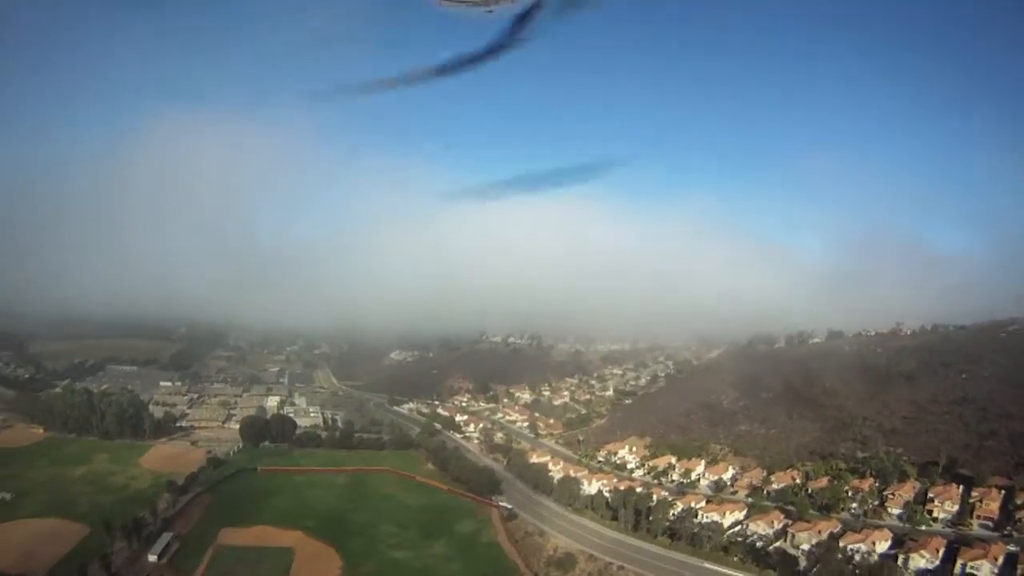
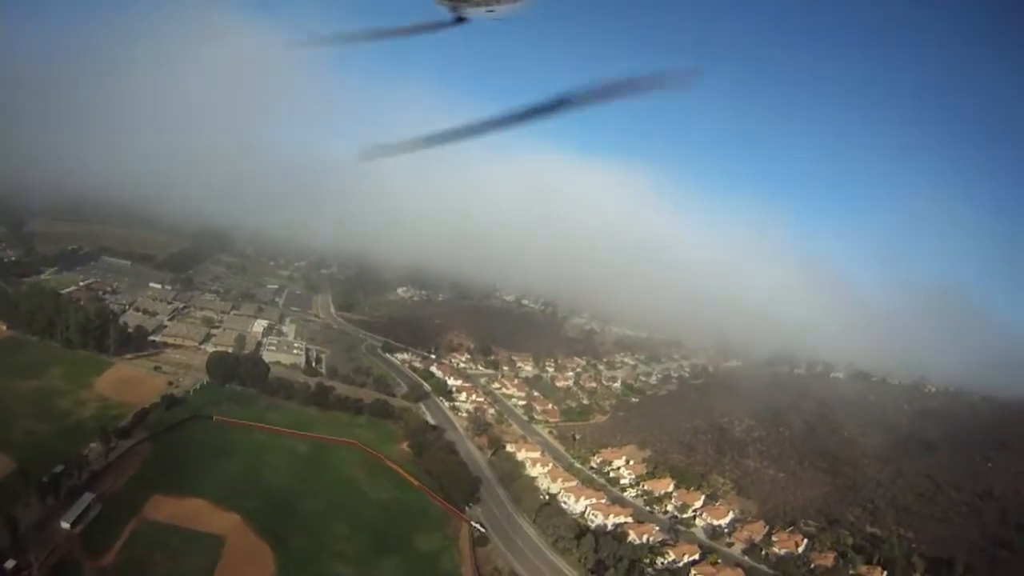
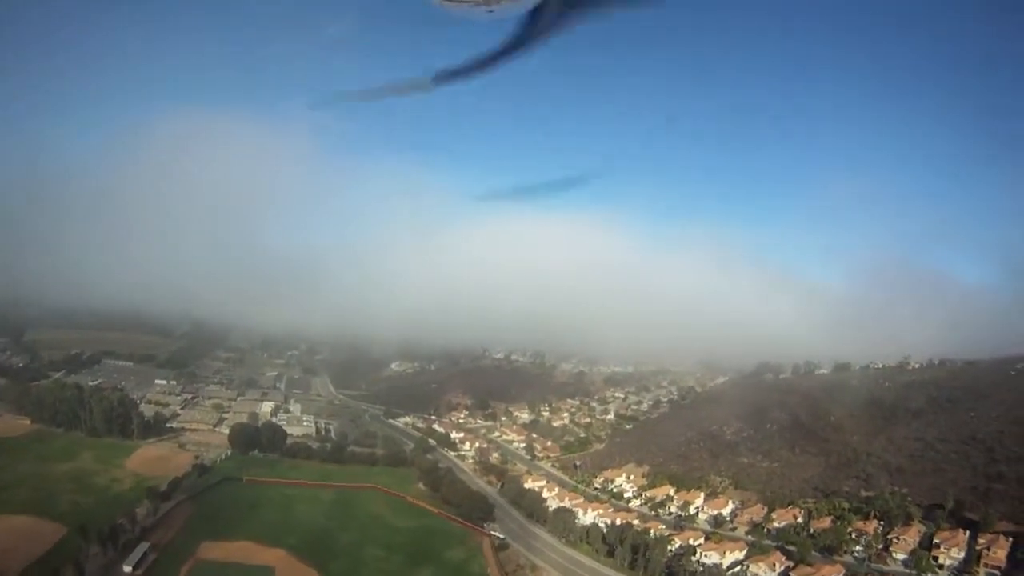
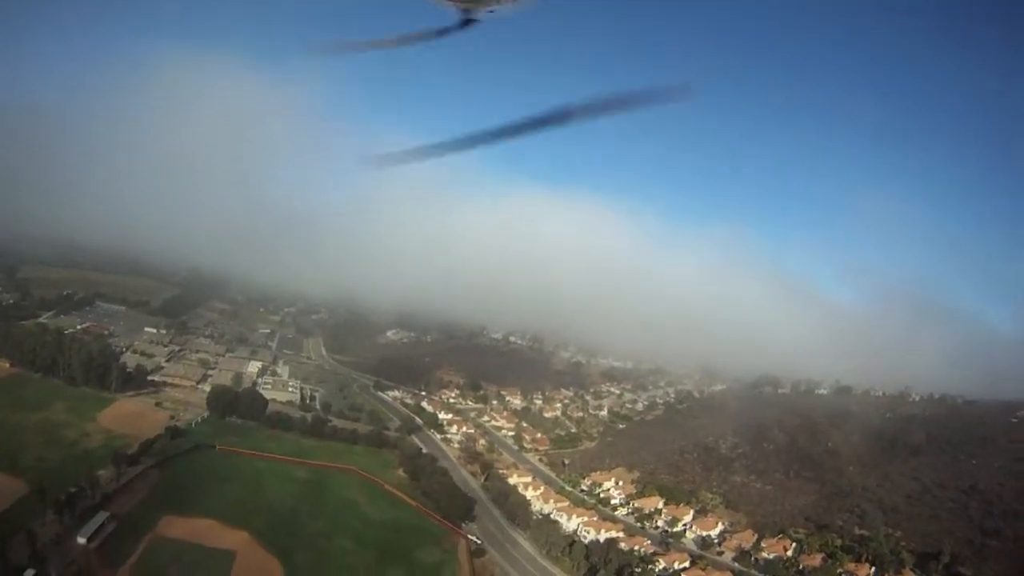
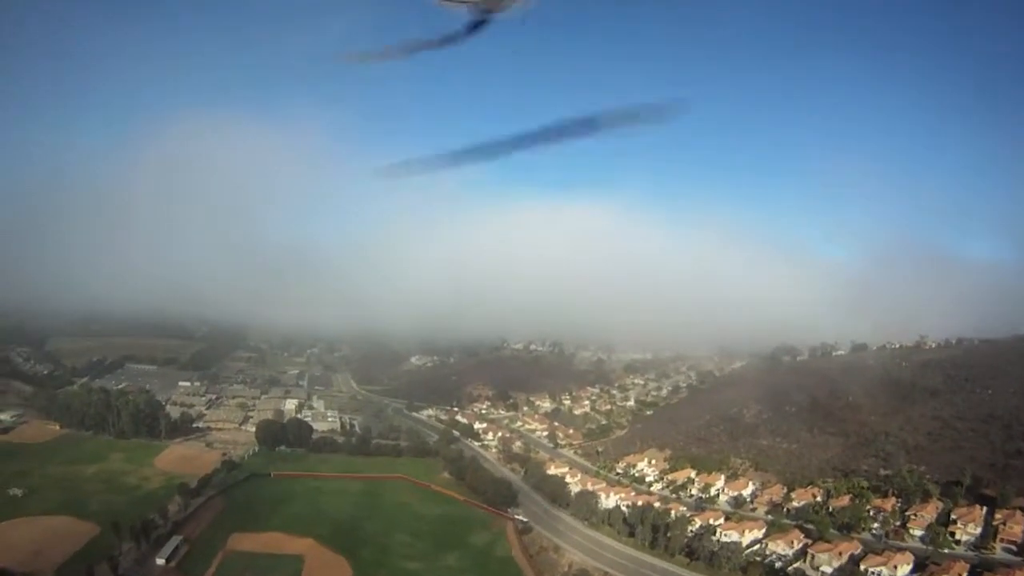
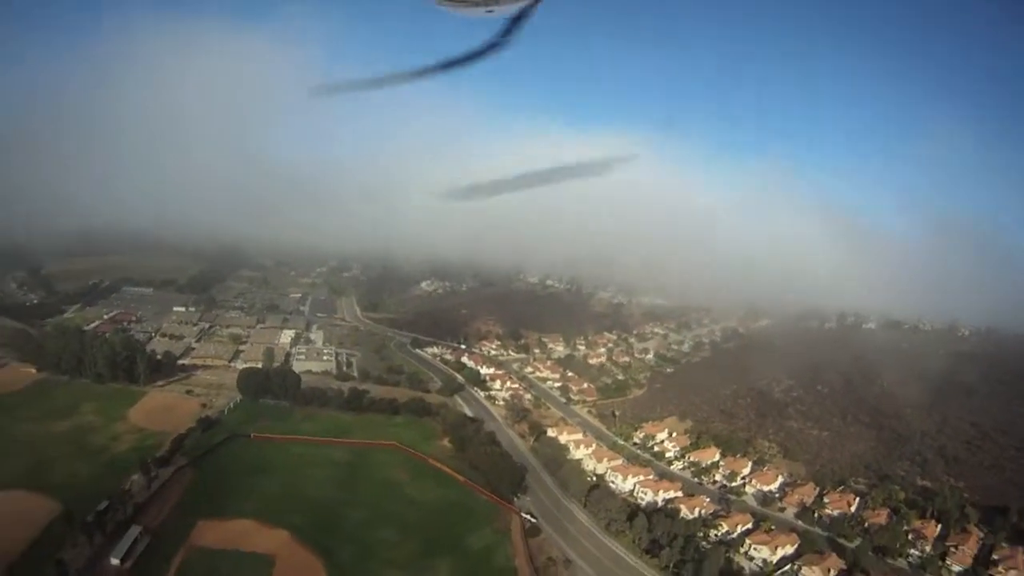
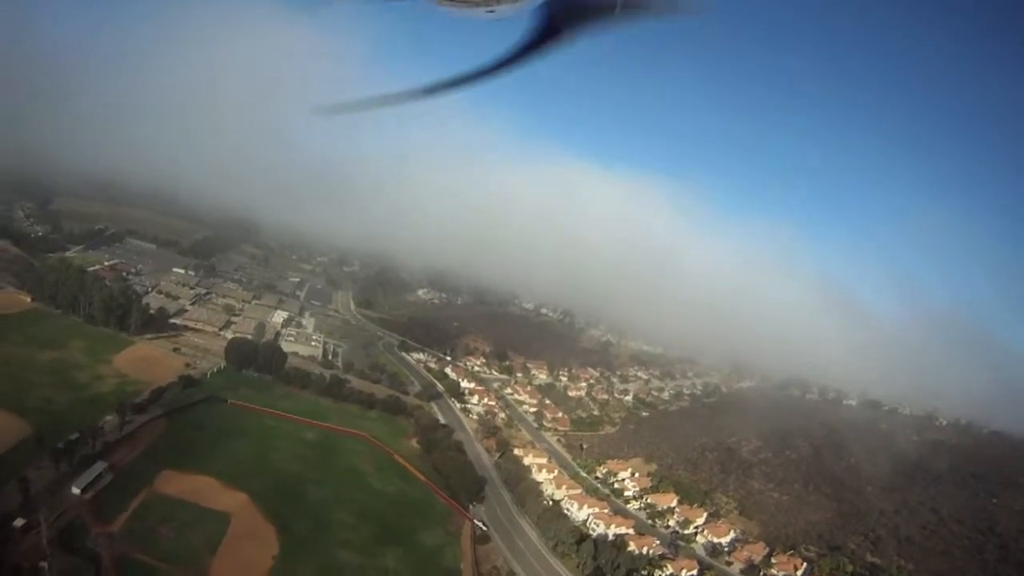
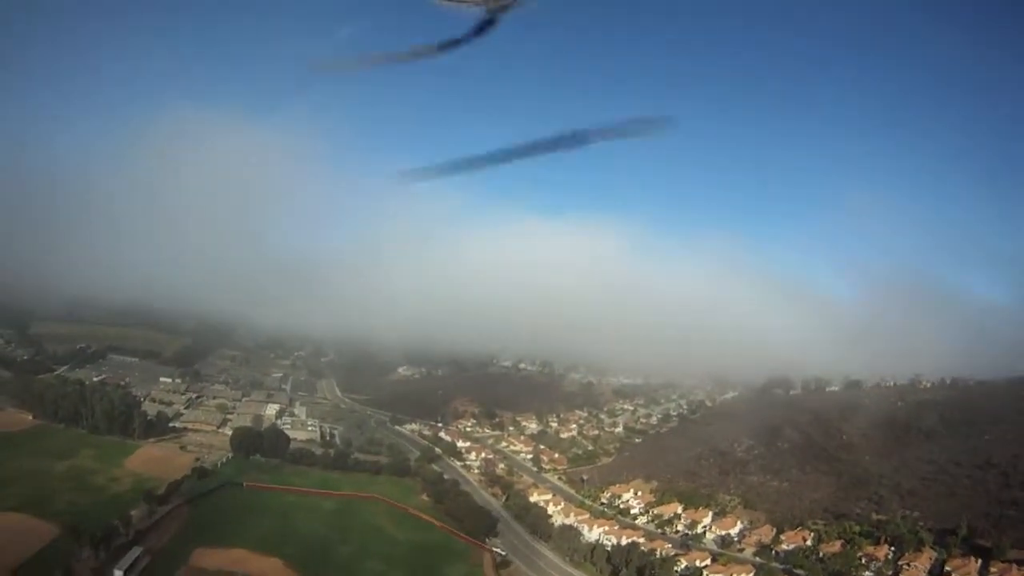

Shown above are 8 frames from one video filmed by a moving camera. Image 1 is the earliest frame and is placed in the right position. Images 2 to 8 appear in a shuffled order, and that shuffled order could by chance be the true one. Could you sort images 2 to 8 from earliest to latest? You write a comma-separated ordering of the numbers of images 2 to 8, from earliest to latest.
5, 3, 8, 4, 7, 2, 6
